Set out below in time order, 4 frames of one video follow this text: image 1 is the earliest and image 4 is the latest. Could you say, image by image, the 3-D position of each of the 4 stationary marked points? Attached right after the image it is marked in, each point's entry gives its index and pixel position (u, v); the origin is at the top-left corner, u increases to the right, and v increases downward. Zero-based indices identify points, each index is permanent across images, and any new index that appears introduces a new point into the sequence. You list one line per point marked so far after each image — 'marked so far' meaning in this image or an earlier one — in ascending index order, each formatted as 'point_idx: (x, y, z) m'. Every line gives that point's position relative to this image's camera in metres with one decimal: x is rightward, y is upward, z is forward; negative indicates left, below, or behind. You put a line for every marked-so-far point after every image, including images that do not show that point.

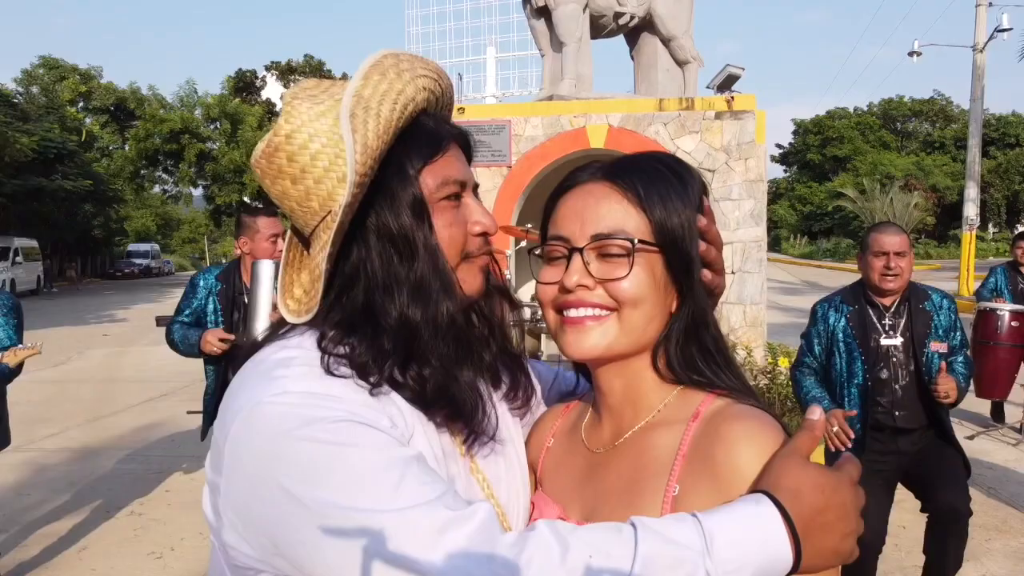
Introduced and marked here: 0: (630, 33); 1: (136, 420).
0: (+1.2, +2.5, +7.7) m
1: (-3.2, -1.1, +6.6) m
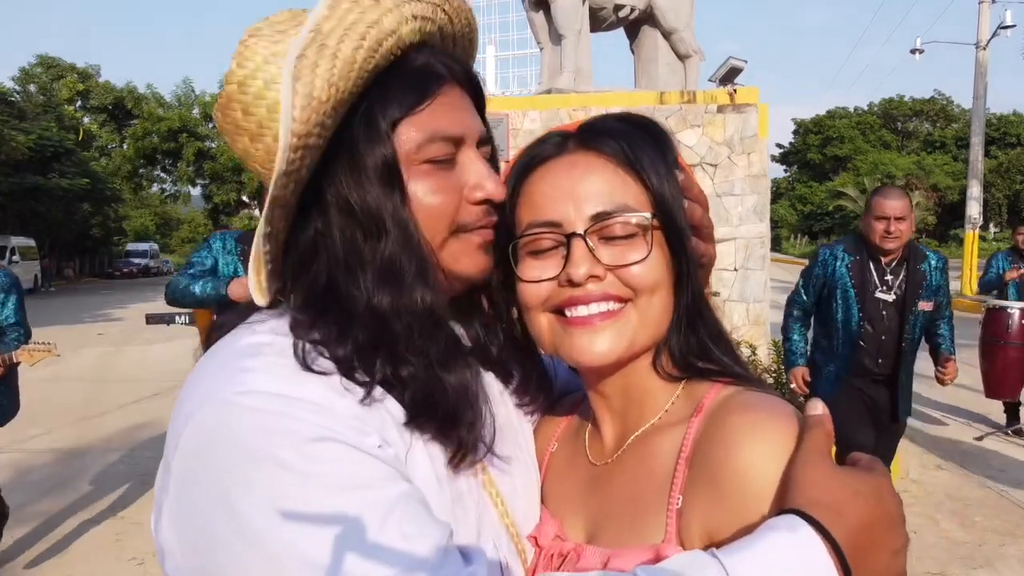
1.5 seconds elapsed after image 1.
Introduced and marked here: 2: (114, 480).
0: (+1.2, +2.5, +7.5) m
1: (-3.2, -1.1, +6.4) m
2: (-2.5, -1.2, +4.9) m
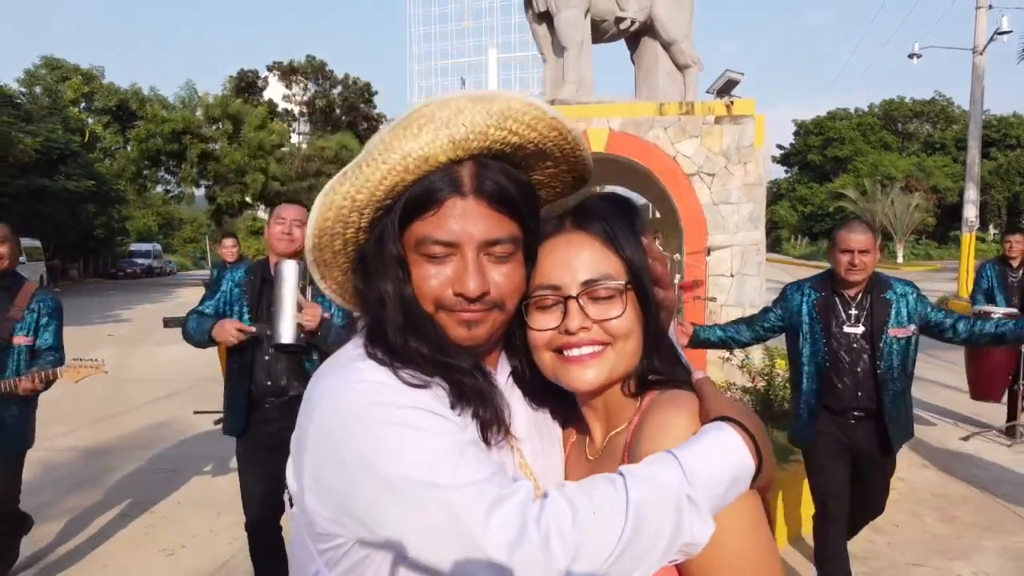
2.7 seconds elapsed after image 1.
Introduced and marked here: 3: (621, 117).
0: (+1.2, +2.5, +7.8) m
1: (-3.2, -1.1, +6.7) m
2: (-2.5, -1.2, +5.1) m
3: (+0.9, +1.5, +6.6) m
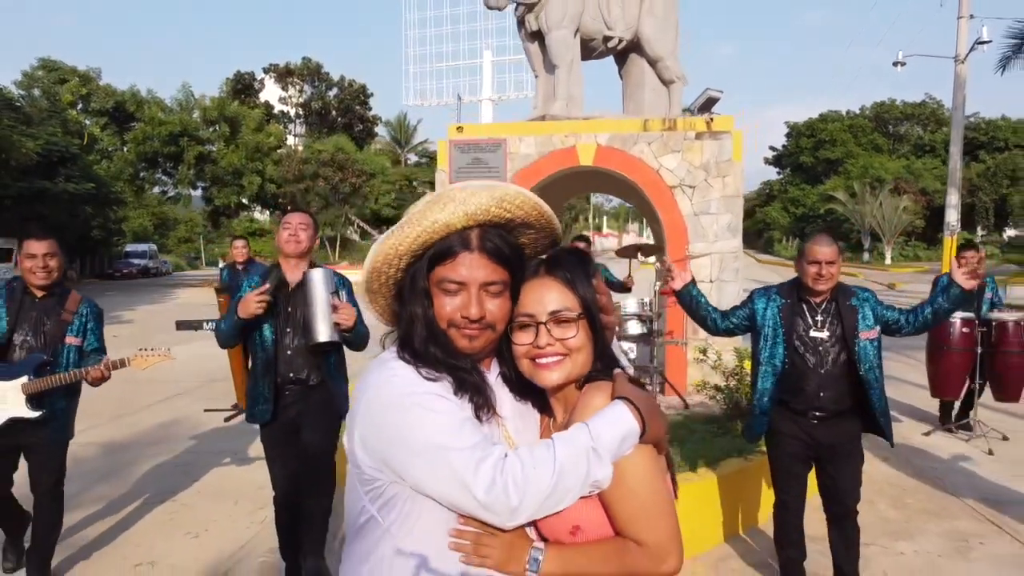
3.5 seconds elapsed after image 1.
0: (+1.1, +2.5, +8.2) m
1: (-3.2, -1.2, +7.1) m
2: (-2.5, -1.3, +5.5) m
3: (+0.9, +1.4, +7.0) m
